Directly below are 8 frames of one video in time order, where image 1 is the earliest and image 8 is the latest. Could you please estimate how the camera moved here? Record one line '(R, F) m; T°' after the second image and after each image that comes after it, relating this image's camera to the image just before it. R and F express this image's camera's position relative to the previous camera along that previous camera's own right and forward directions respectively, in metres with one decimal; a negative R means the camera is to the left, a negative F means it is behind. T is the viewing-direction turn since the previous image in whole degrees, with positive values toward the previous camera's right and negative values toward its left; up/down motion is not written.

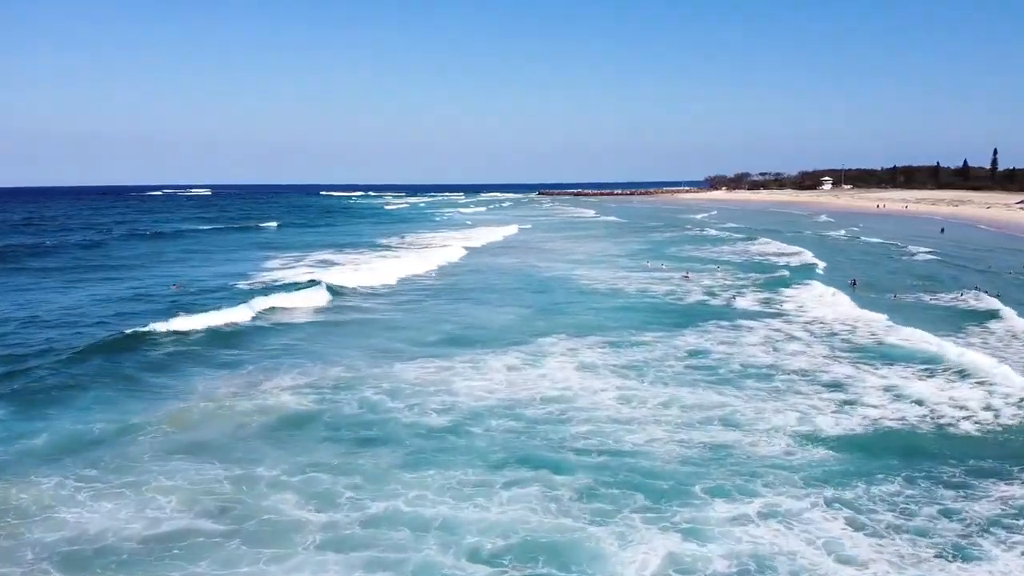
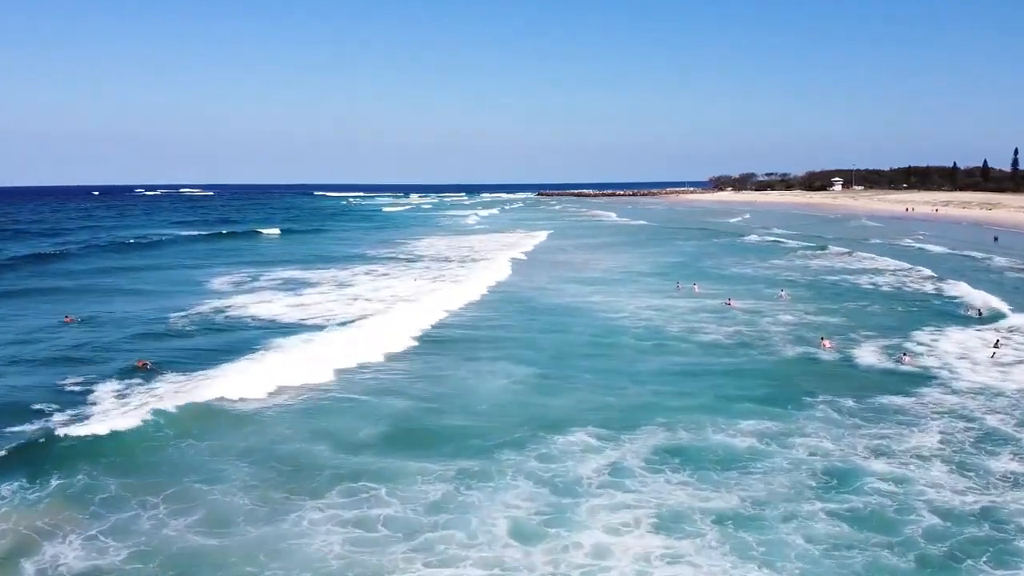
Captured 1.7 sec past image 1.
(-0.2, +7.6) m; 0°
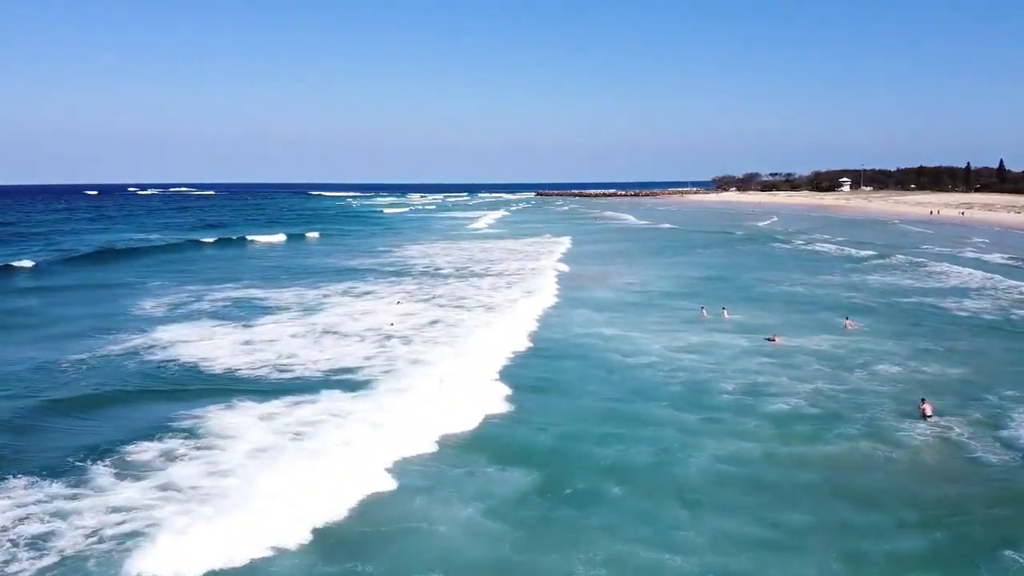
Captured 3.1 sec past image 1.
(+0.2, +5.4) m; 0°
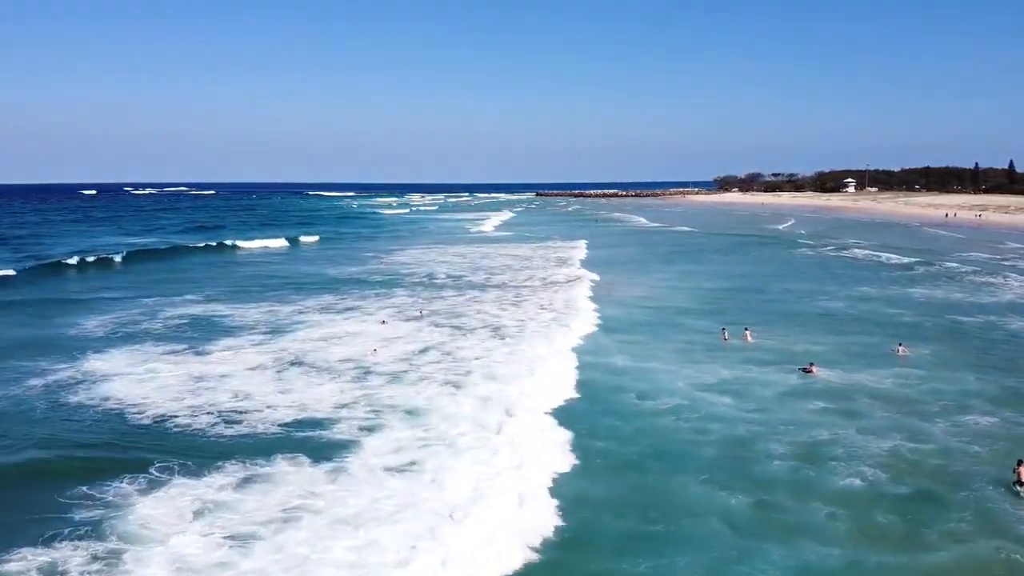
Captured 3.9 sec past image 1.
(0.0, +2.9) m; 0°
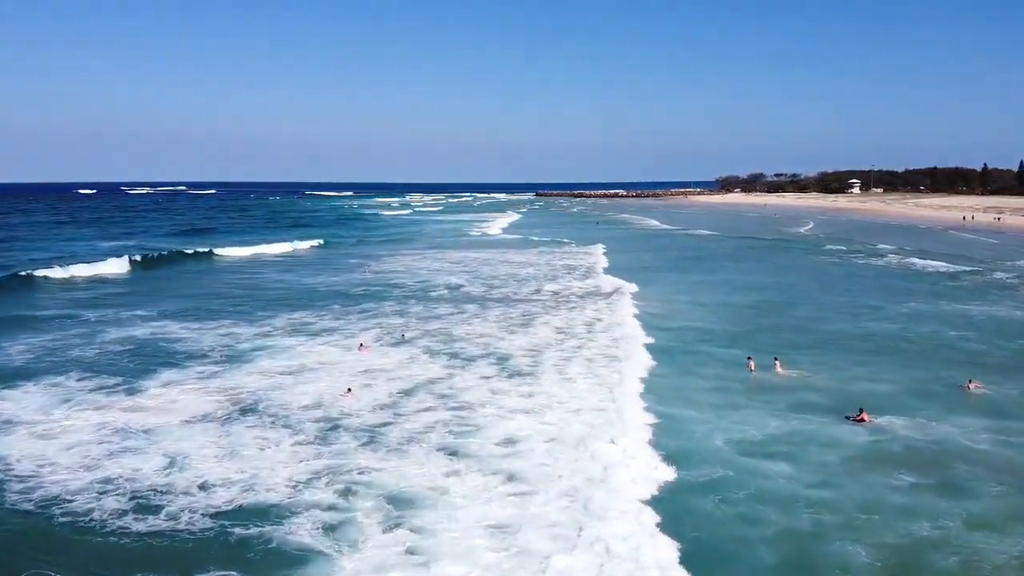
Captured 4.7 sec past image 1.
(-0.3, +3.1) m; 0°
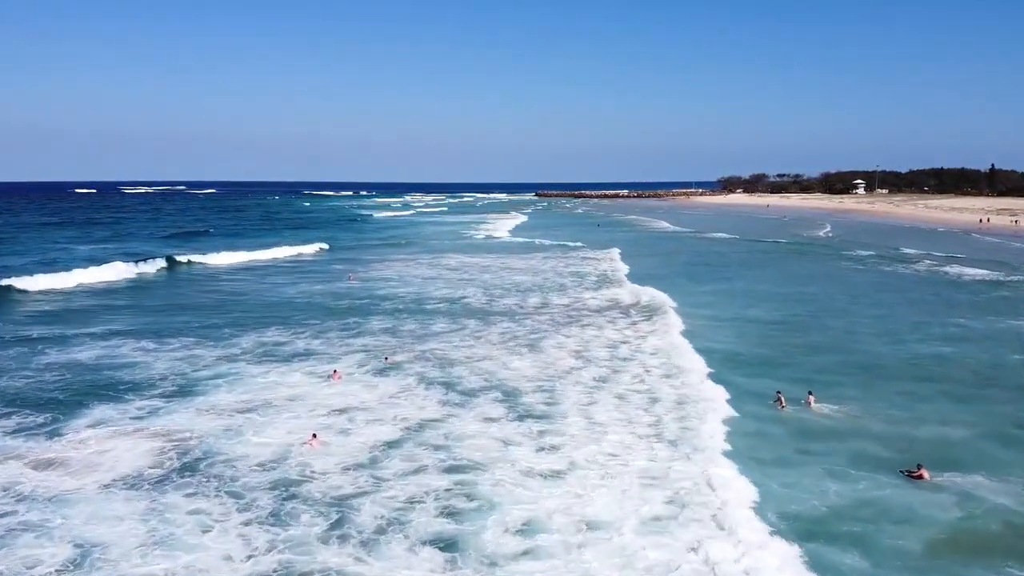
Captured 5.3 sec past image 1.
(-0.3, +2.4) m; 0°
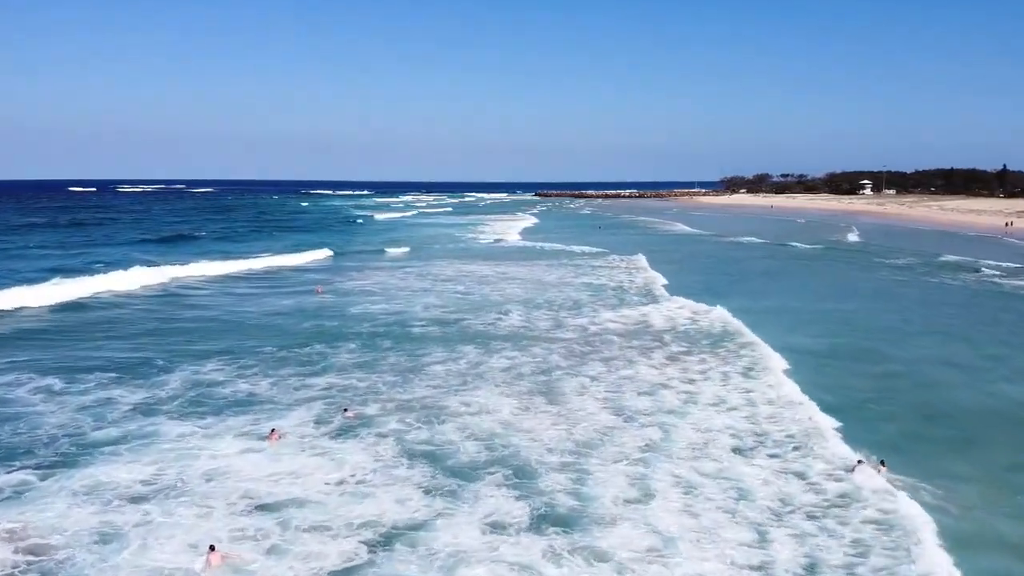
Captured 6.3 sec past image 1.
(-0.3, +3.5) m; 0°
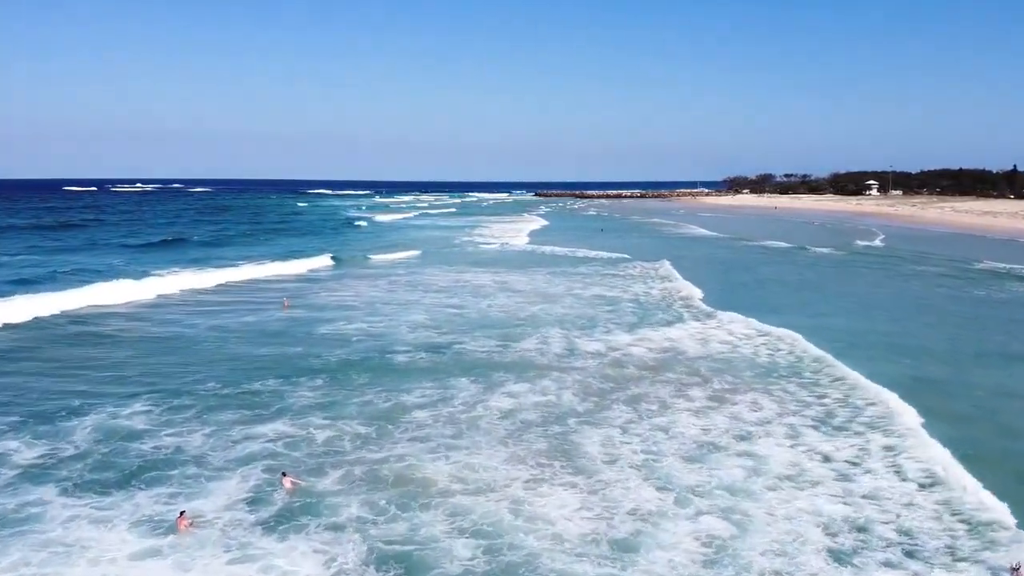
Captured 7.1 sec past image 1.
(-0.1, +2.7) m; 0°
